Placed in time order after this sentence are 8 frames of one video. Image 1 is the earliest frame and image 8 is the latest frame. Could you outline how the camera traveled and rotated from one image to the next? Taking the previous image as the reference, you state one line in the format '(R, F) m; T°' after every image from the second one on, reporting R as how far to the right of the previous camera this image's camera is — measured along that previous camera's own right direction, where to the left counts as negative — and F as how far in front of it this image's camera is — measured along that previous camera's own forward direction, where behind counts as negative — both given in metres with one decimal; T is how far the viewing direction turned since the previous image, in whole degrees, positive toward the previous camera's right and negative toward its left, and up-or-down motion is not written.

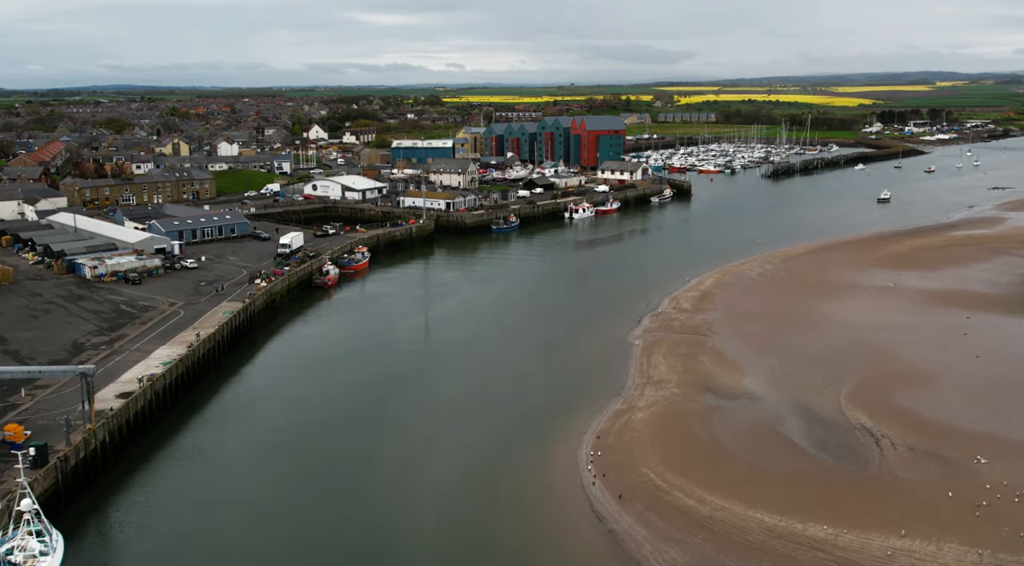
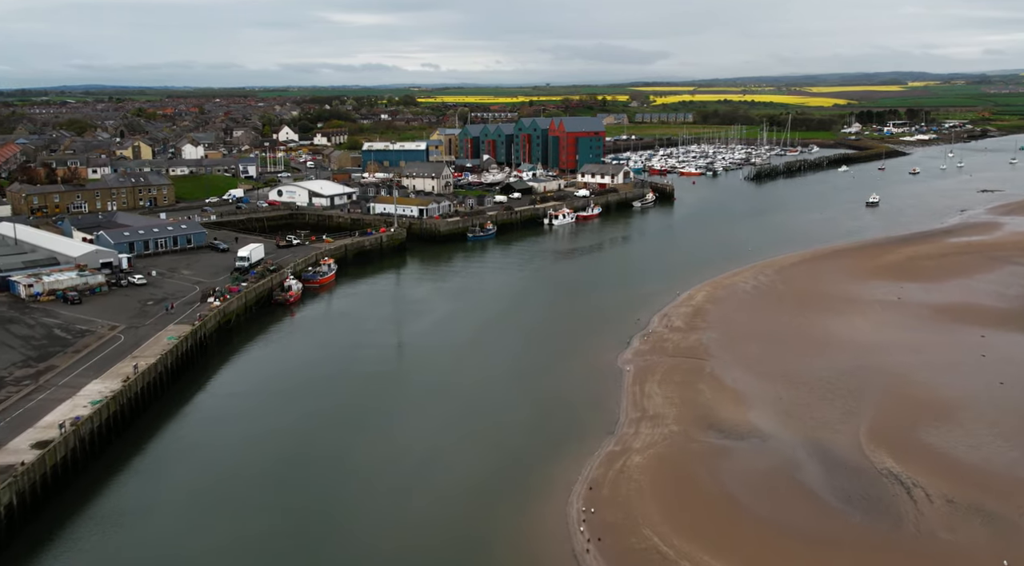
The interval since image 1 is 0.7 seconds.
(0.0, +1.7) m; +2°
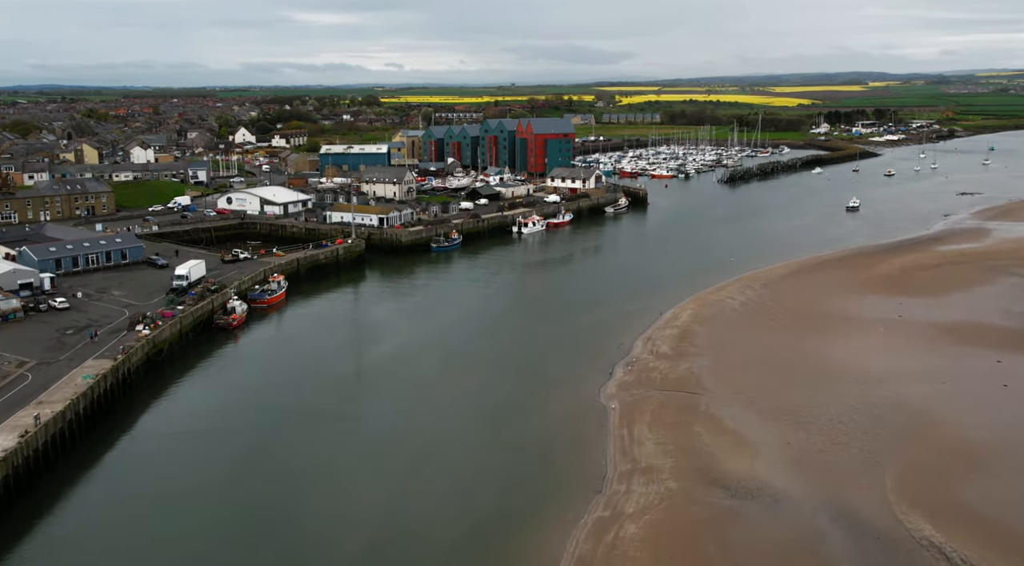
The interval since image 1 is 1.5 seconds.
(0.0, +2.0) m; +2°
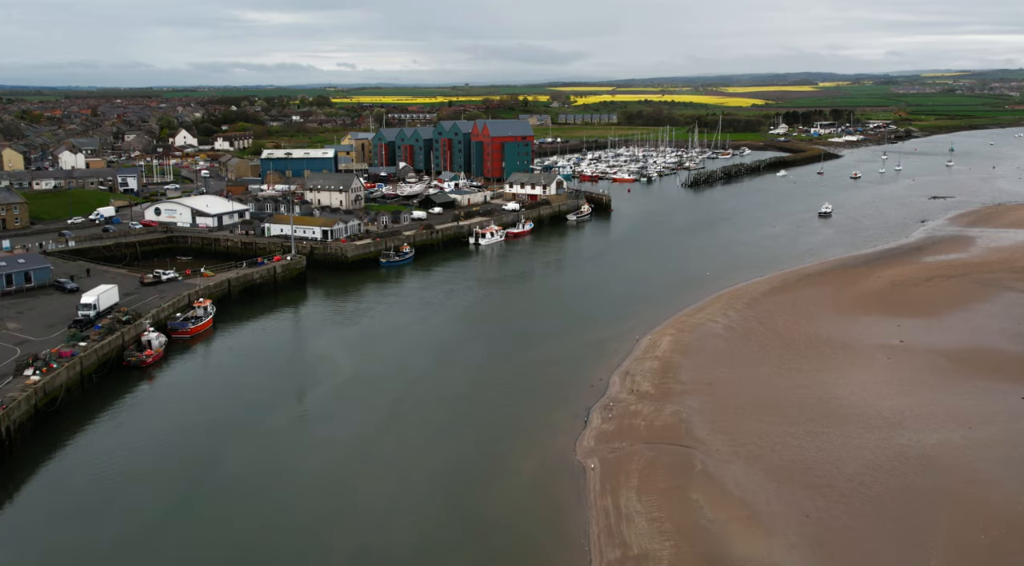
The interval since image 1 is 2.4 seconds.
(0.0, +2.4) m; +3°
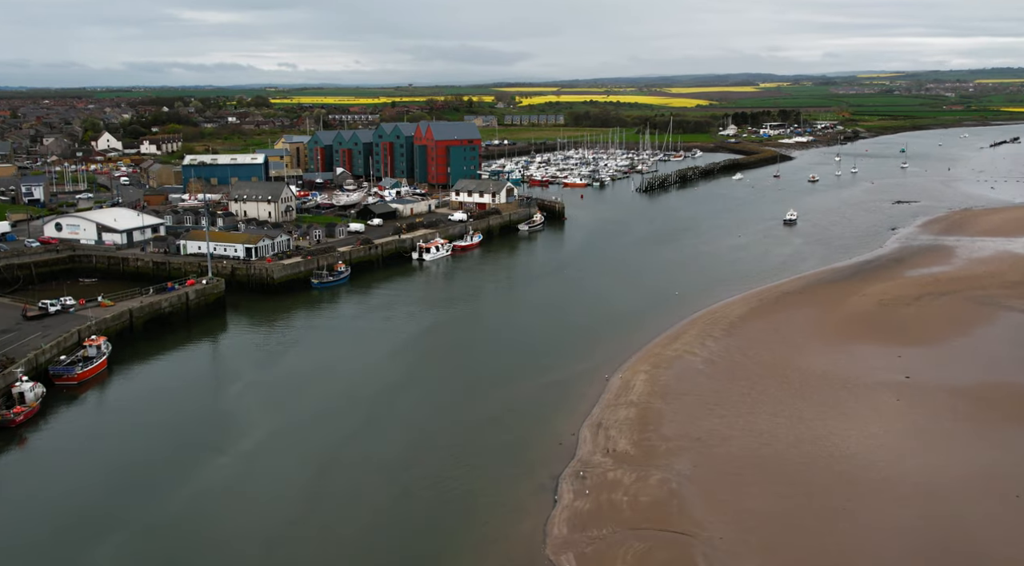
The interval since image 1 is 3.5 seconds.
(0.0, +2.7) m; +4°
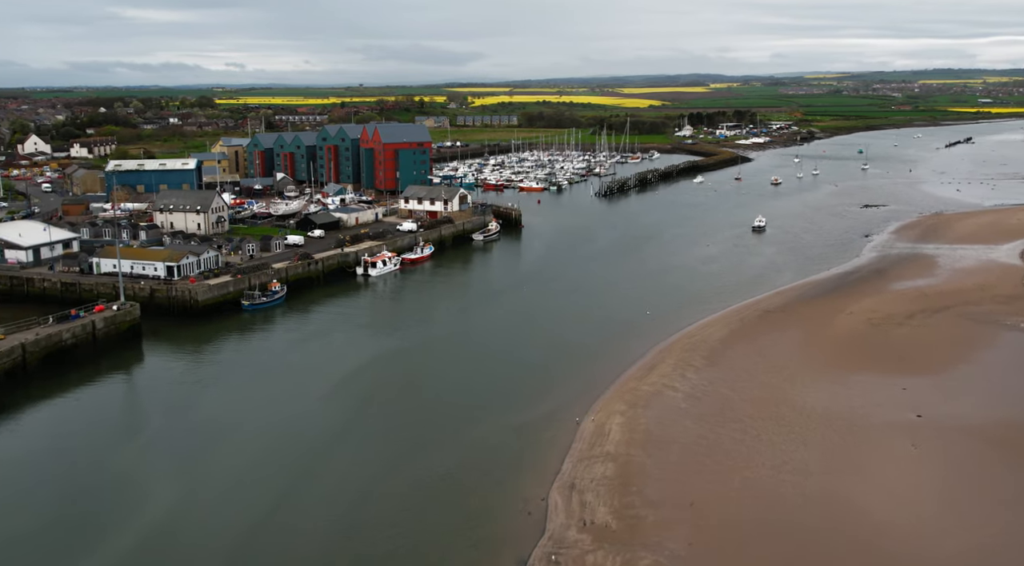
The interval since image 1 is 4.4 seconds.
(0.0, +2.2) m; +3°
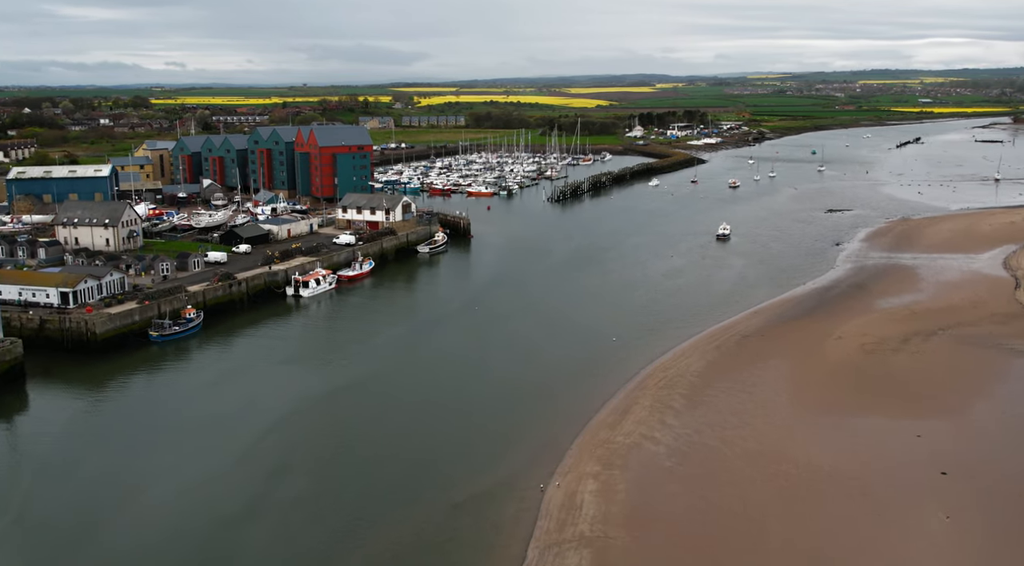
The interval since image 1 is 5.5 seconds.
(0.0, +2.4) m; +3°
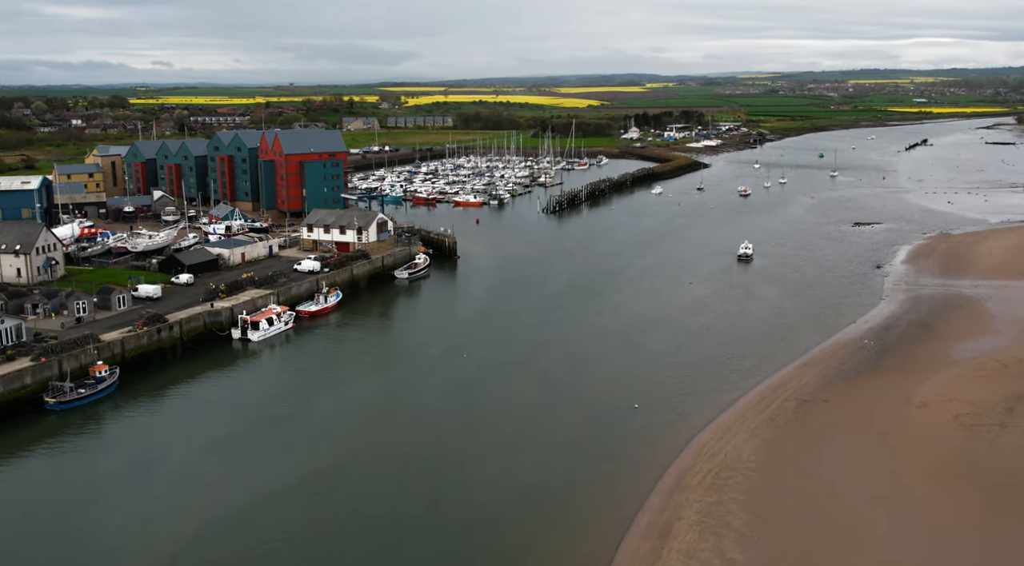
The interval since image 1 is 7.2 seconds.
(-0.1, +3.9) m; +1°
